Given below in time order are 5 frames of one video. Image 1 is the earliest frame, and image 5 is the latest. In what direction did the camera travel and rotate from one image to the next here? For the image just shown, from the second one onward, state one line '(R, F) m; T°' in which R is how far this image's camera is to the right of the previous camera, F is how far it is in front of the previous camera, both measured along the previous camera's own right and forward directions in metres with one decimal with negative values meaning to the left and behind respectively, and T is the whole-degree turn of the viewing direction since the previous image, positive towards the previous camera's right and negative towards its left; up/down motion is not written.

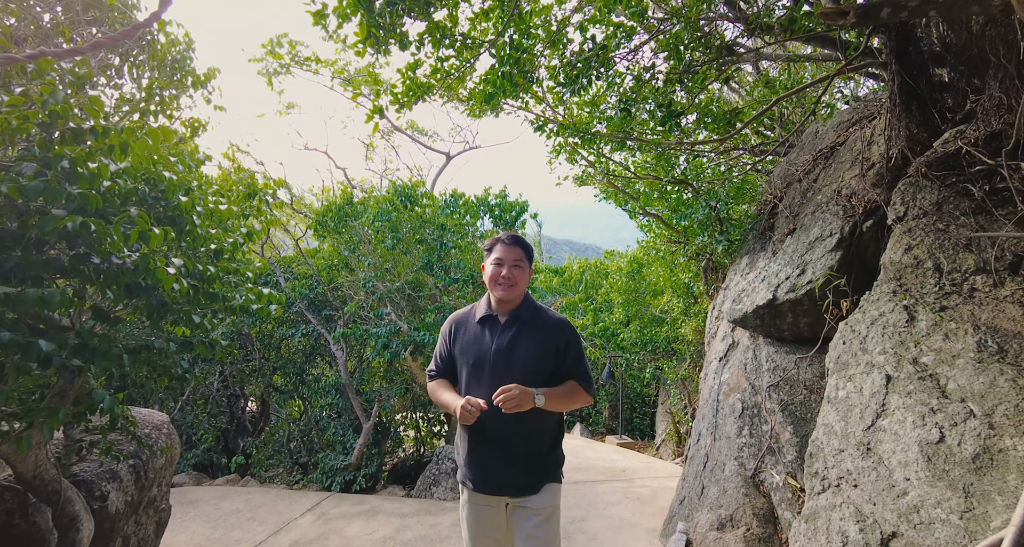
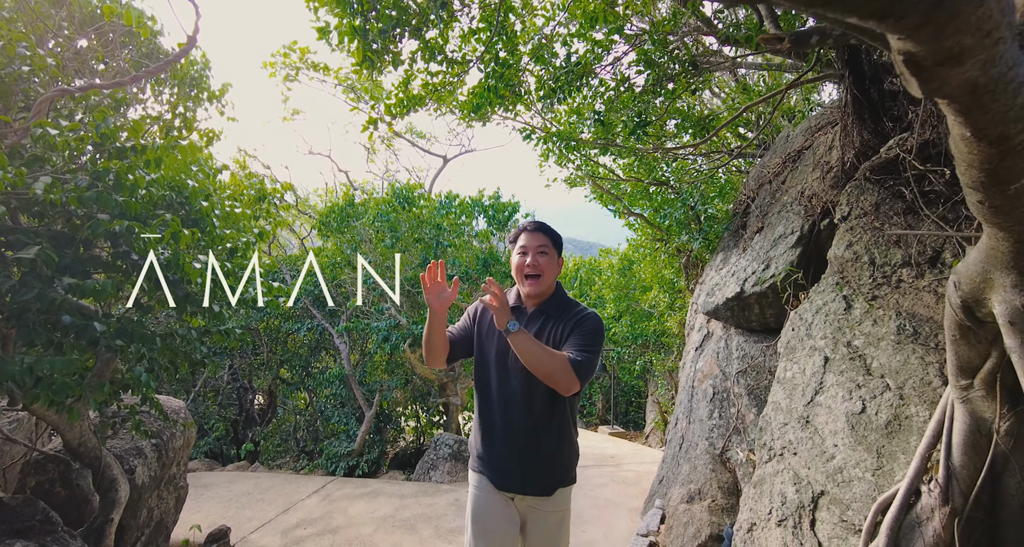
(+0.1, -0.3) m; 0°
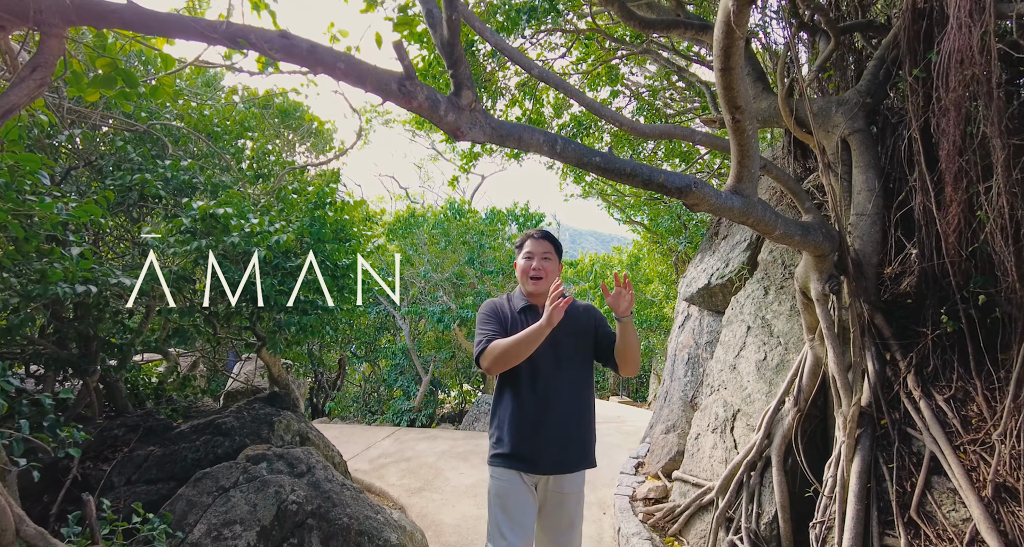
(-0.1, -1.4) m; -2°
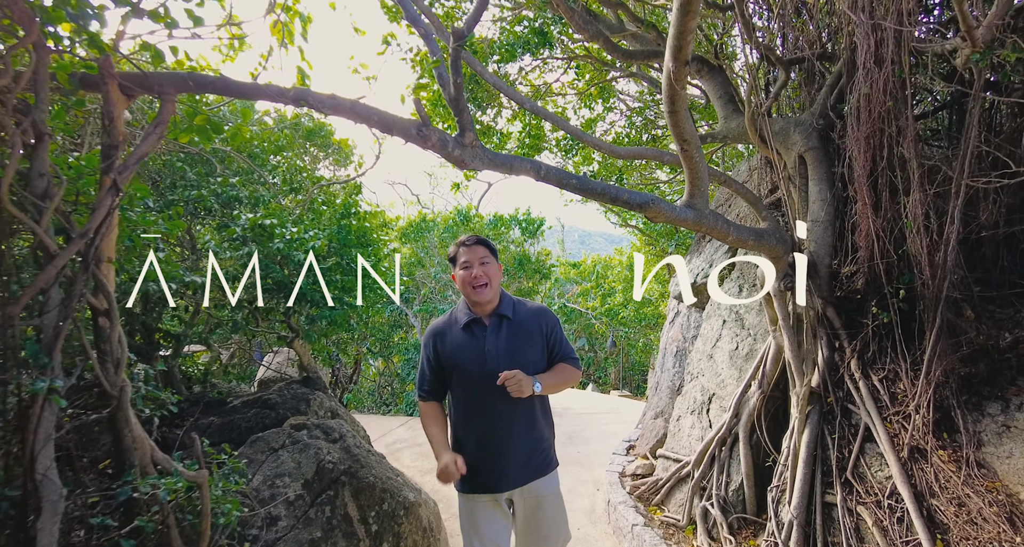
(+0.1, -0.5) m; -1°
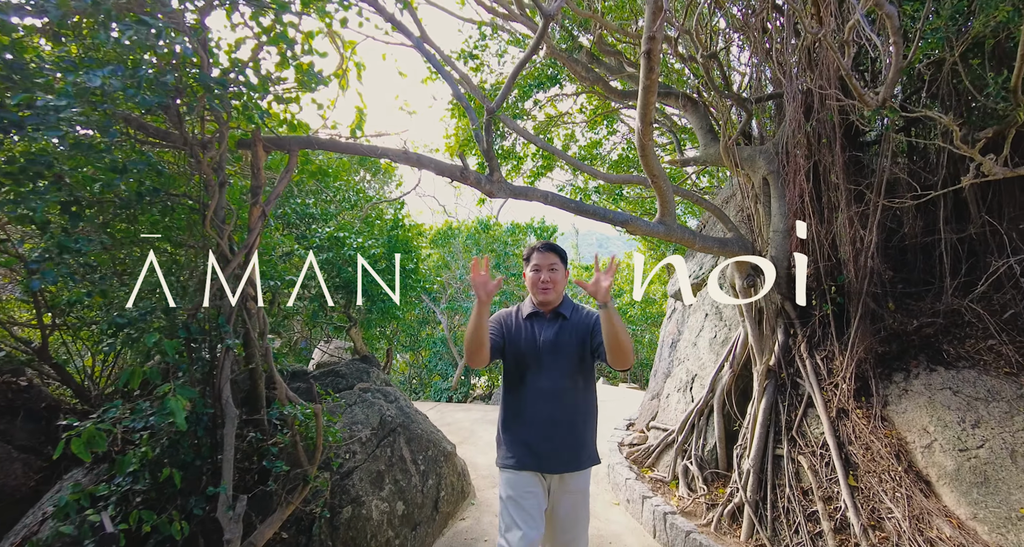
(0.0, -0.8) m; -2°
